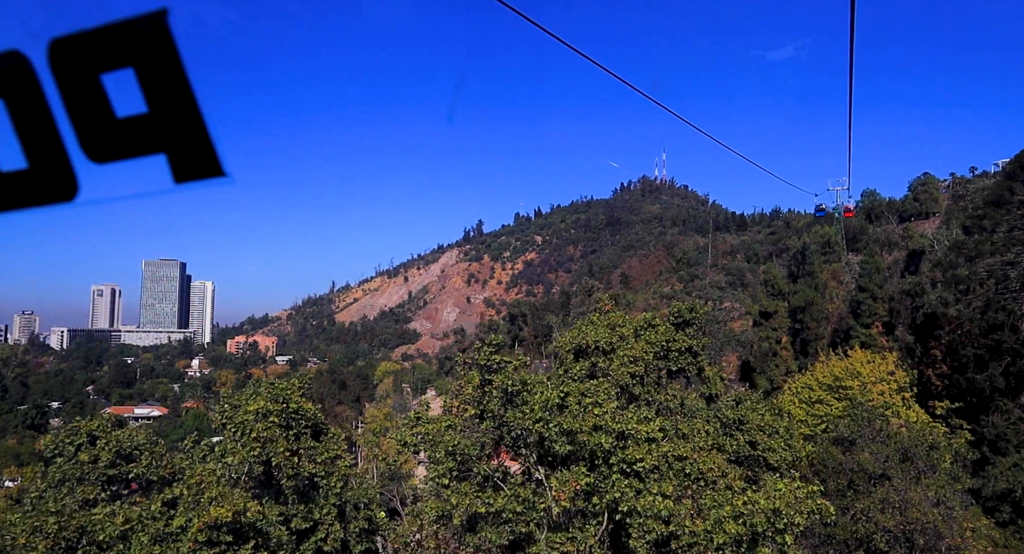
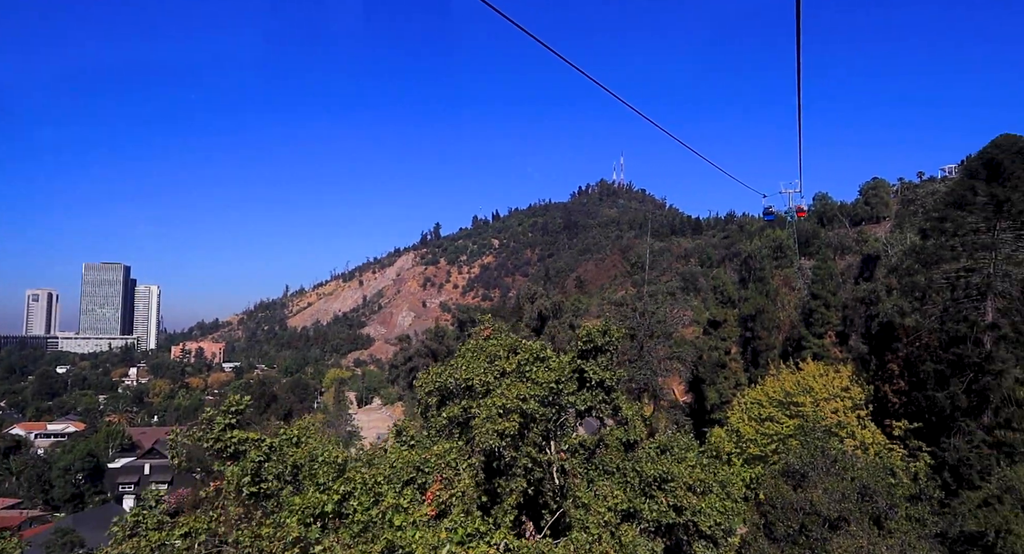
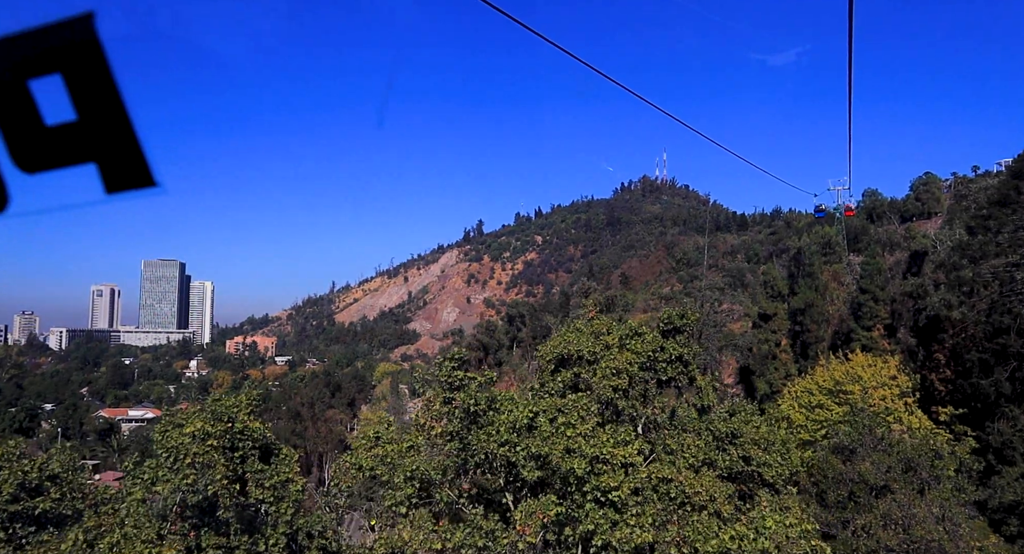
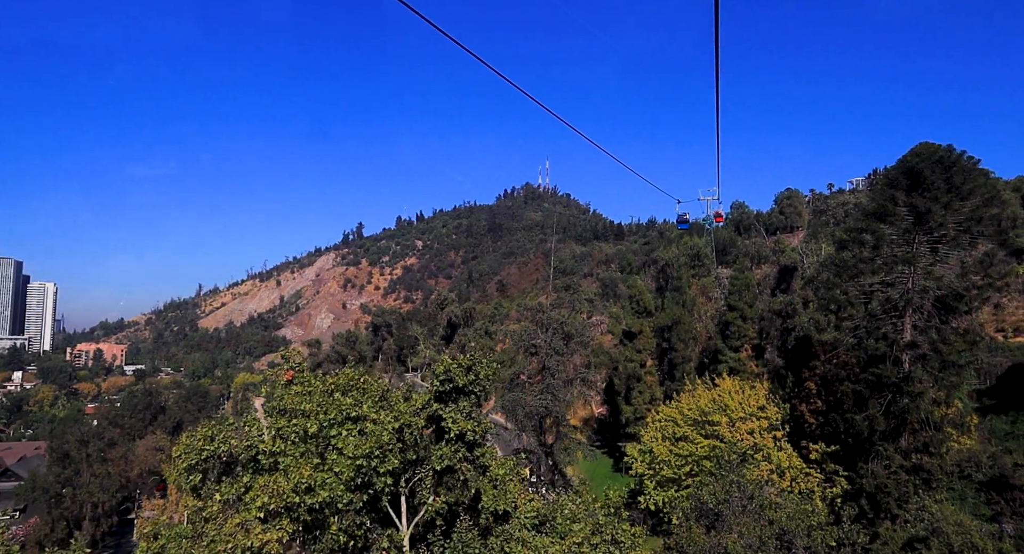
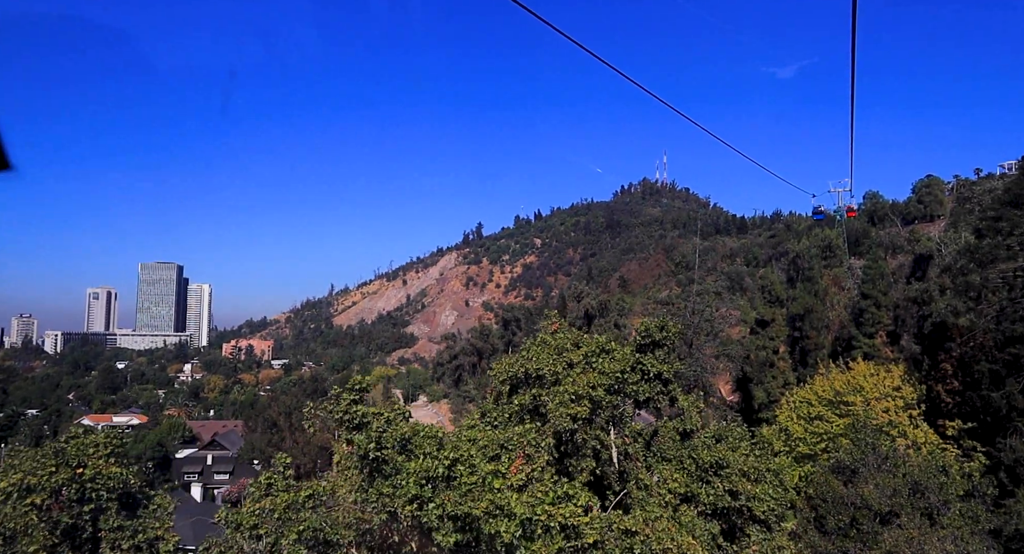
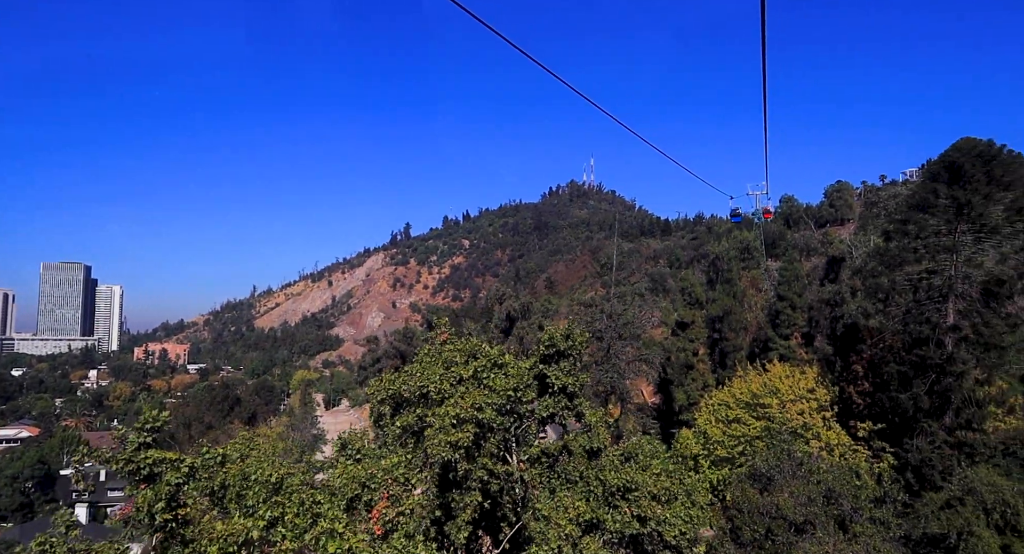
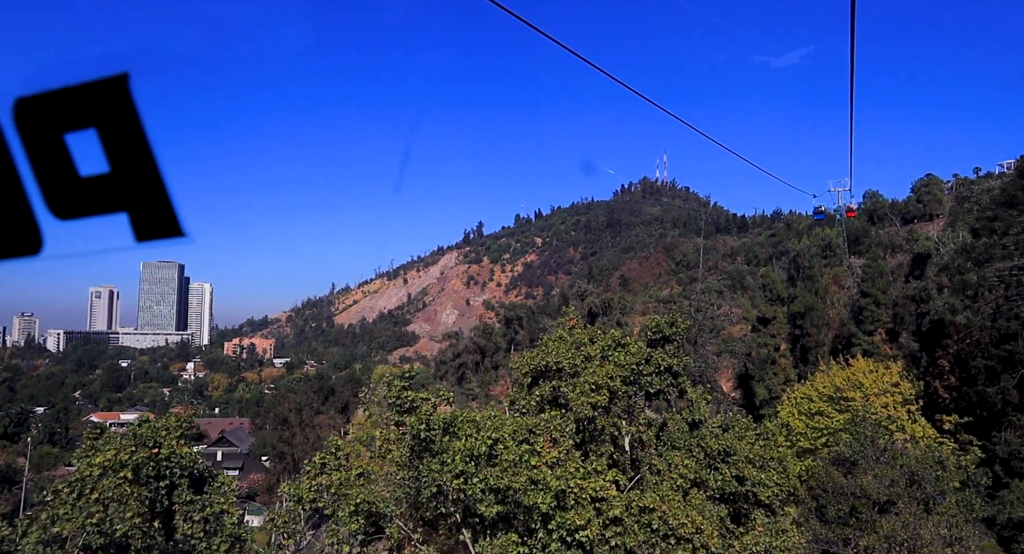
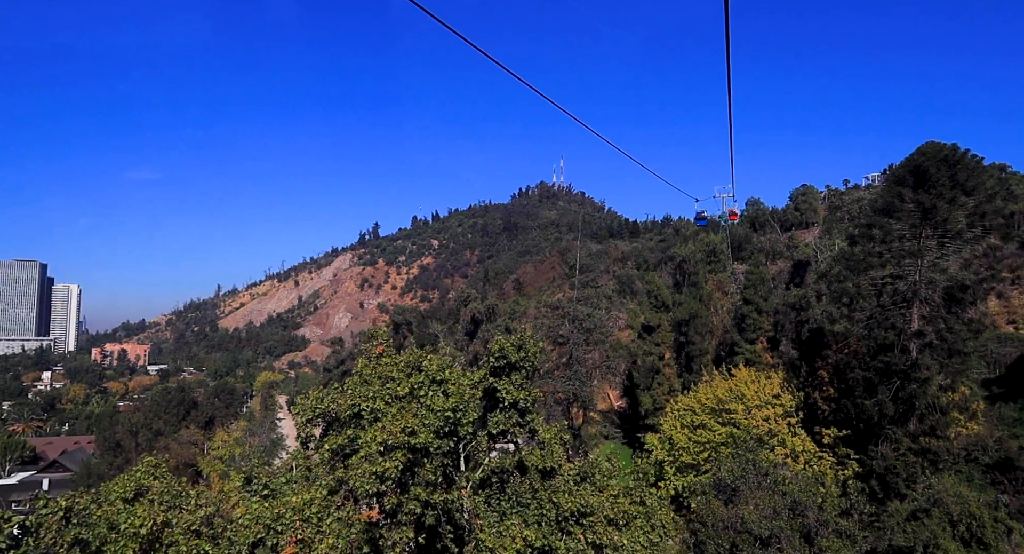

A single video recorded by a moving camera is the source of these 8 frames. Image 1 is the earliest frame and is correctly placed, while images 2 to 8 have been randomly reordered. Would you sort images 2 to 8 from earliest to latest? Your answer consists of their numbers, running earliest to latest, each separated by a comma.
3, 7, 5, 2, 6, 8, 4
